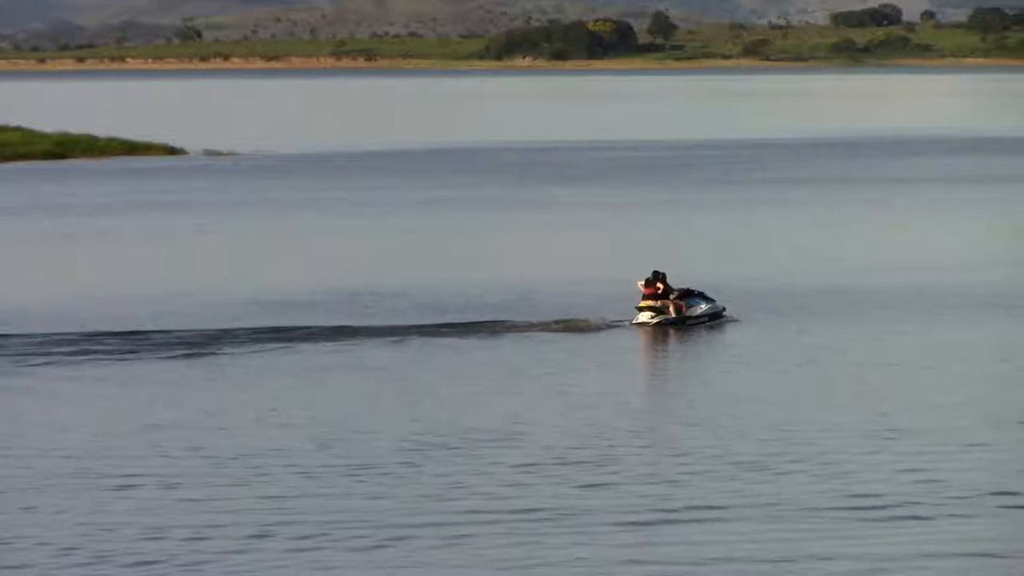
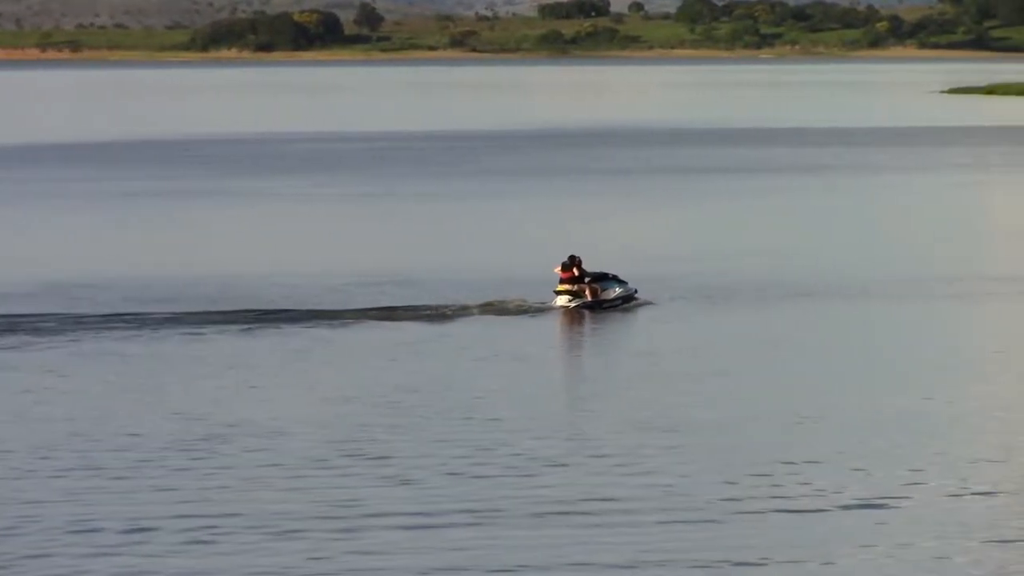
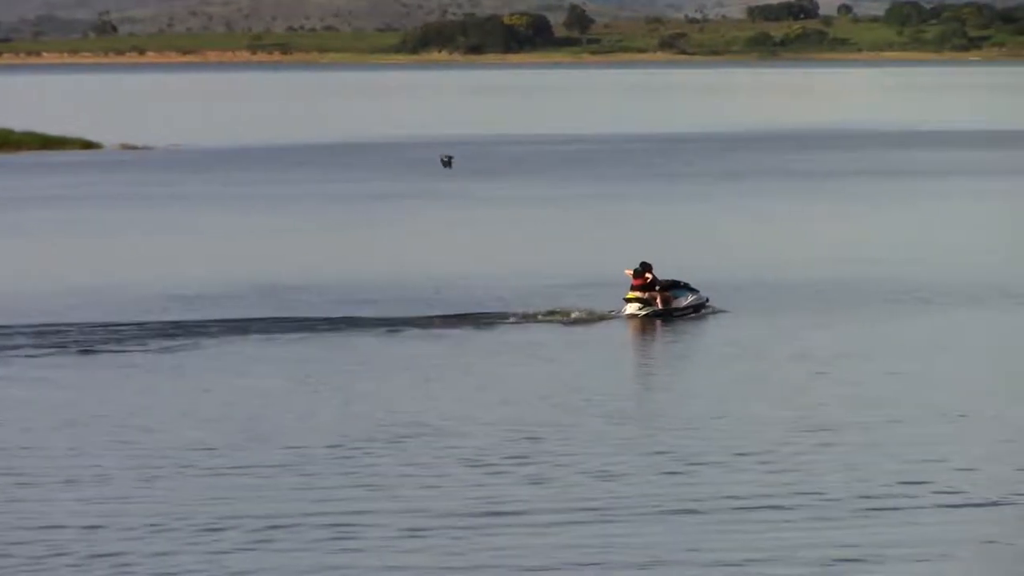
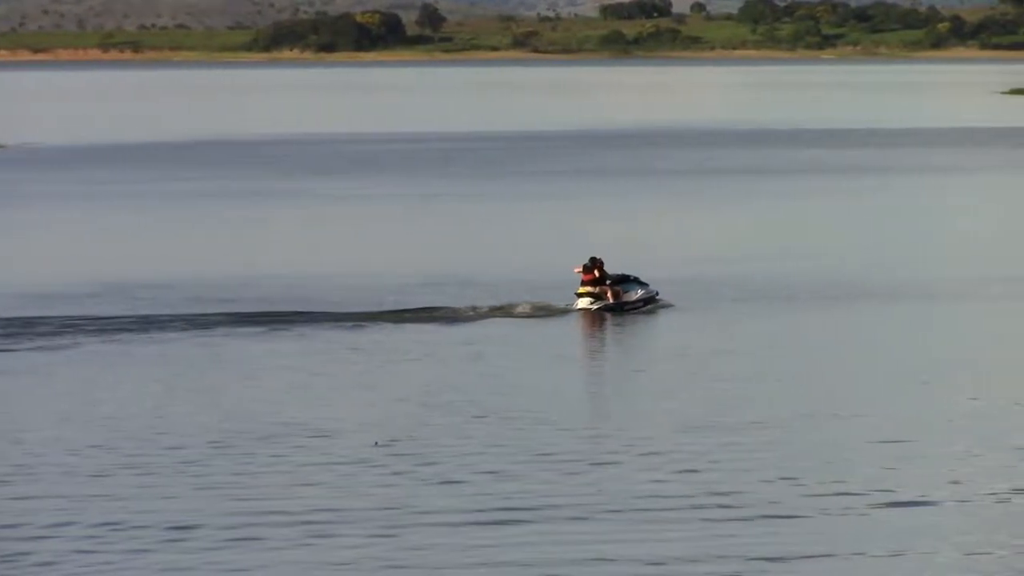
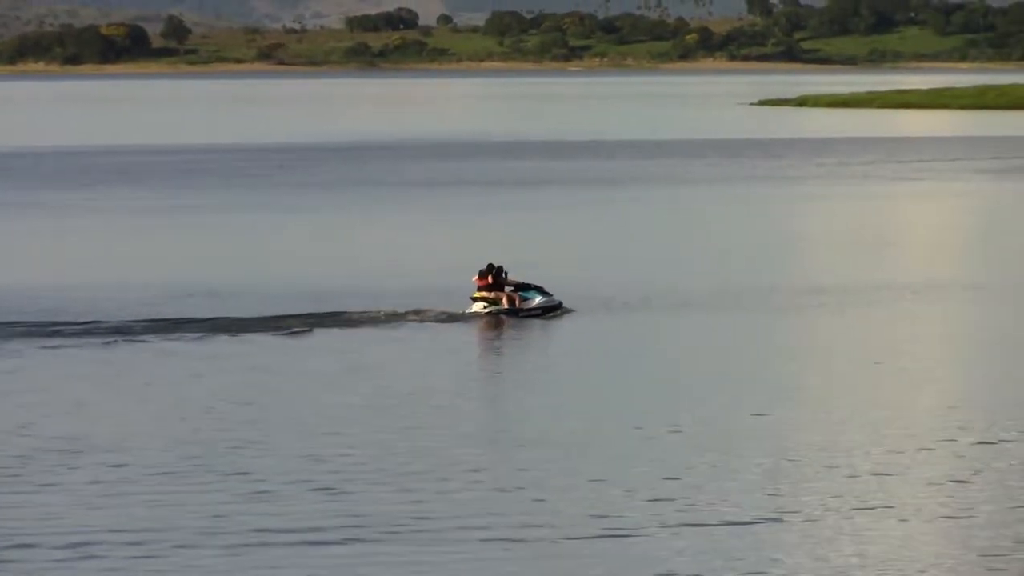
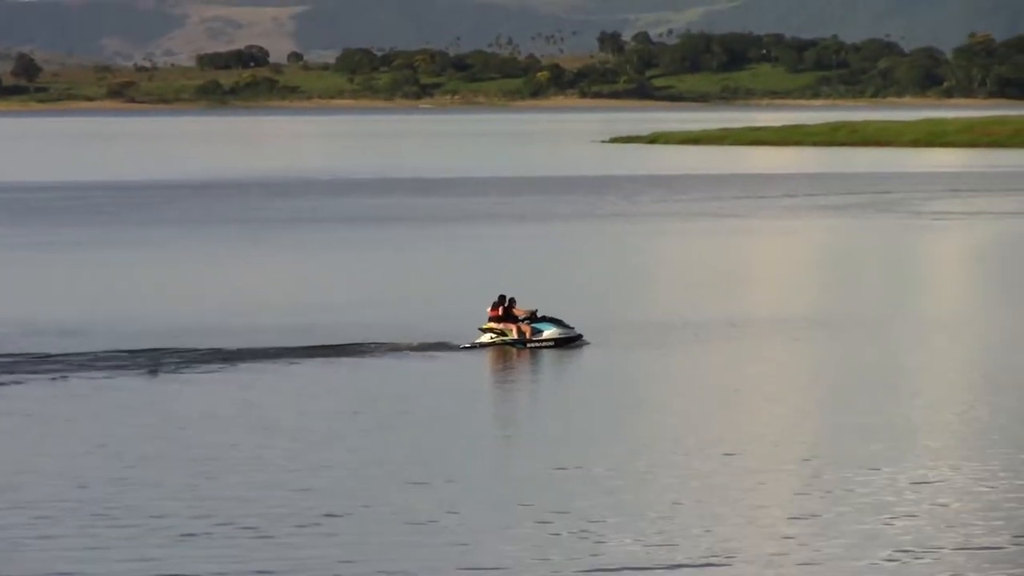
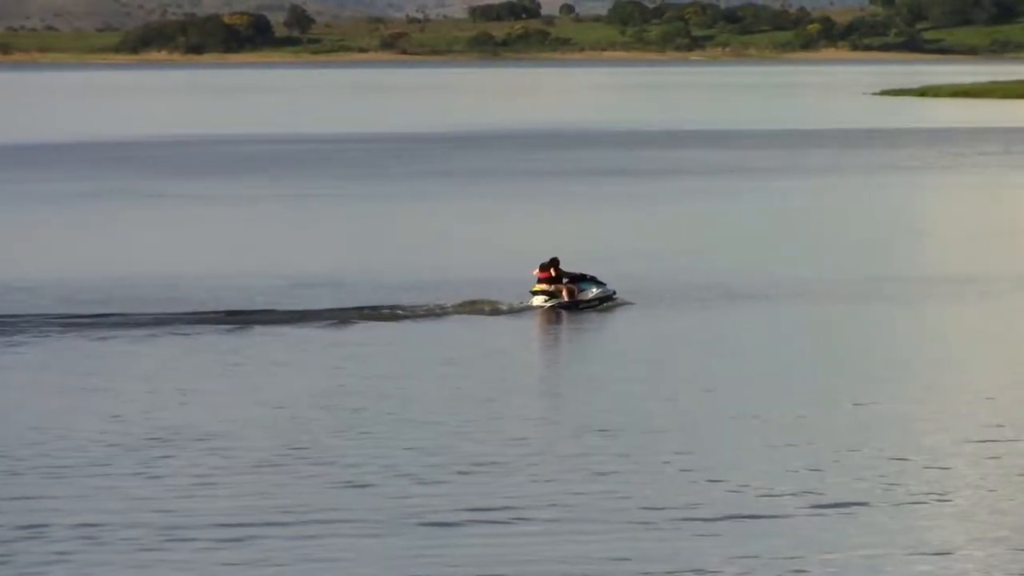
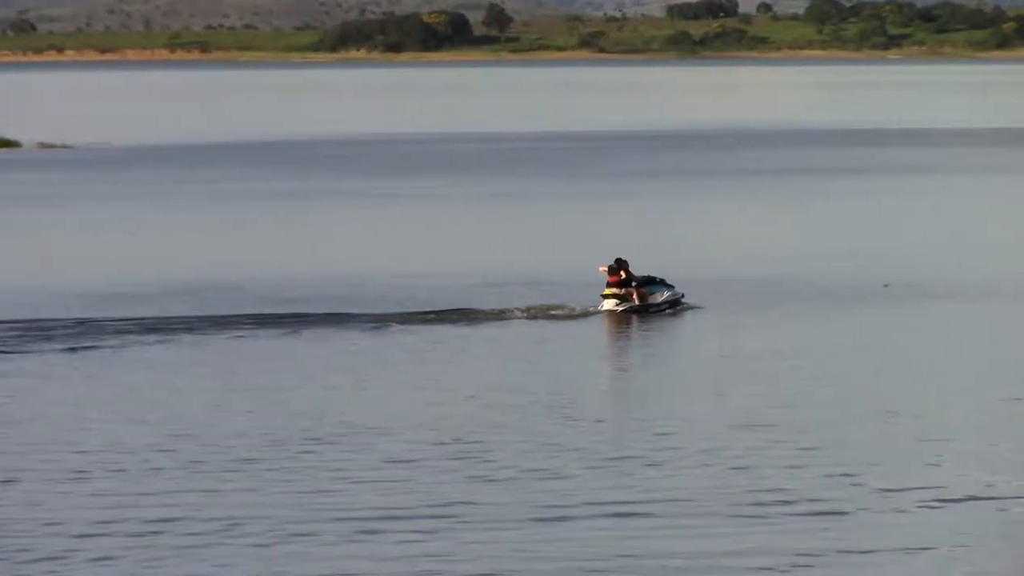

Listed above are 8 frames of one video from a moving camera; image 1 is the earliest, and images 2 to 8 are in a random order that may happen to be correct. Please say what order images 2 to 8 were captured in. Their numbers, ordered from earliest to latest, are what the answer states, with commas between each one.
3, 8, 4, 2, 7, 5, 6
